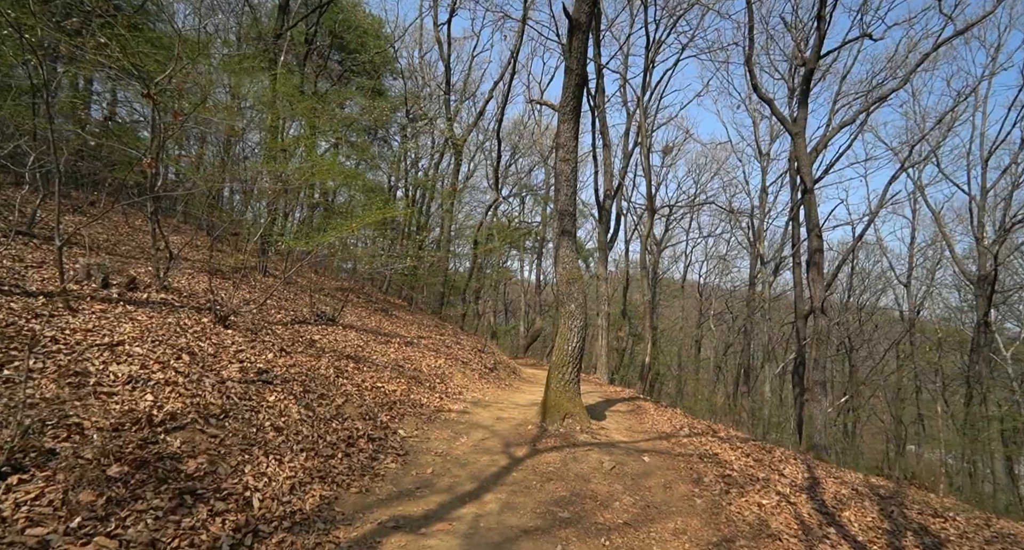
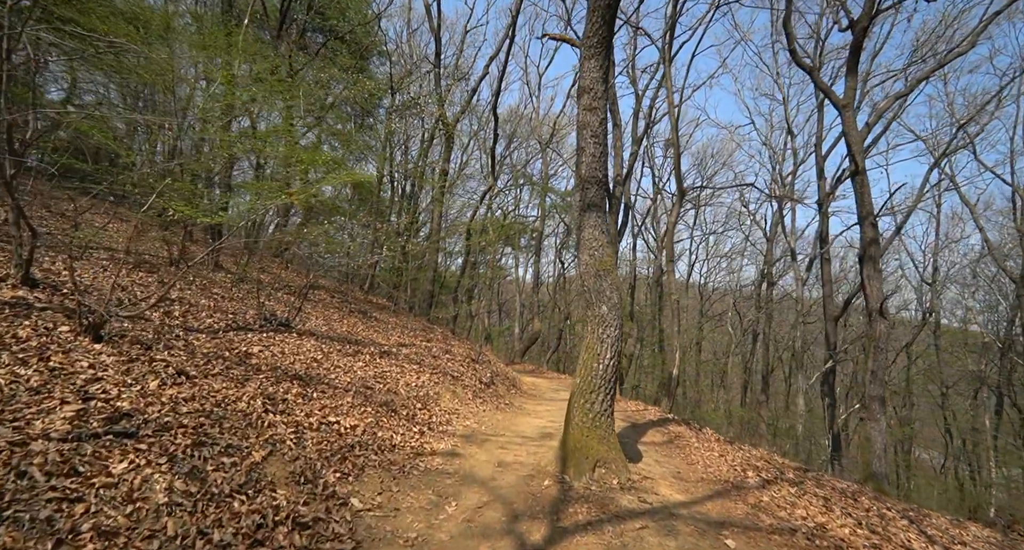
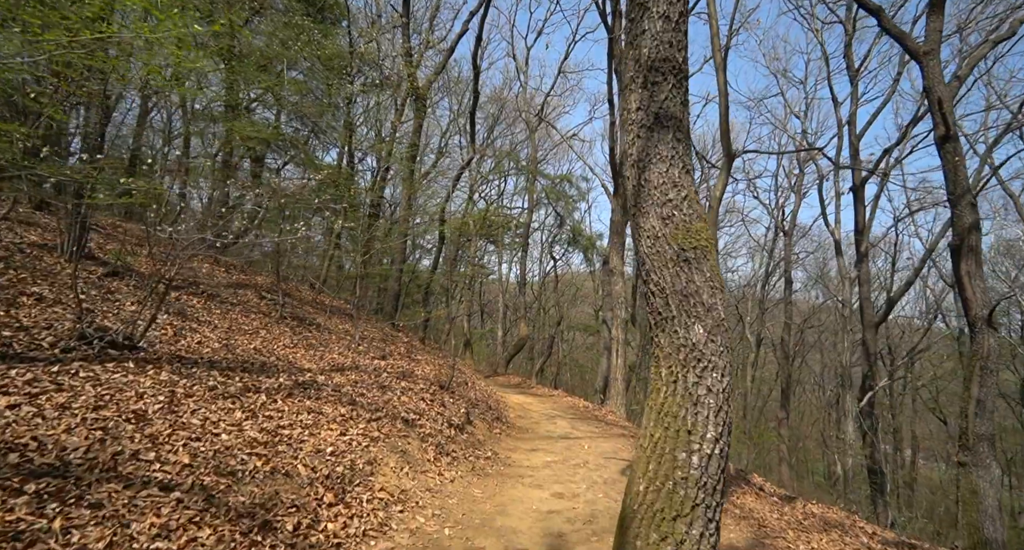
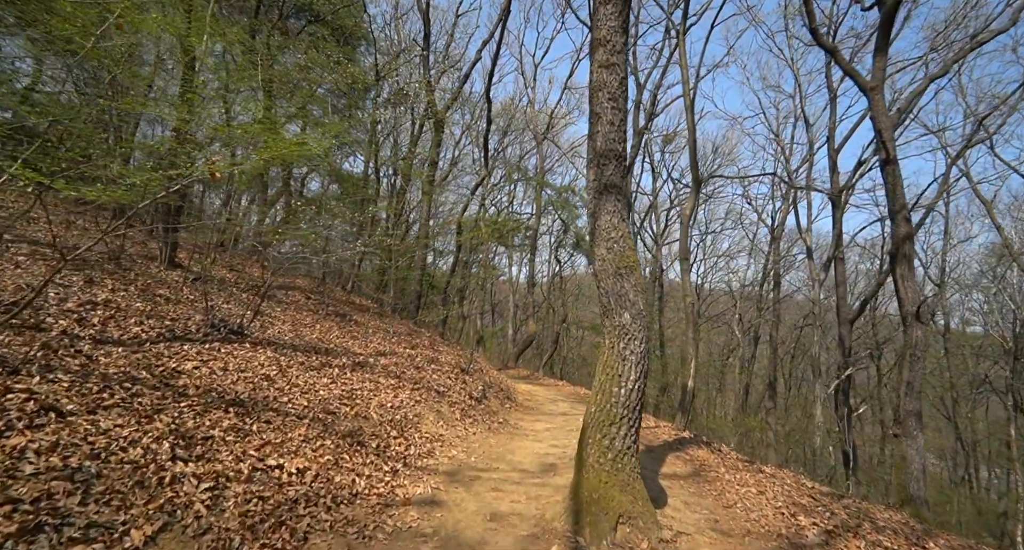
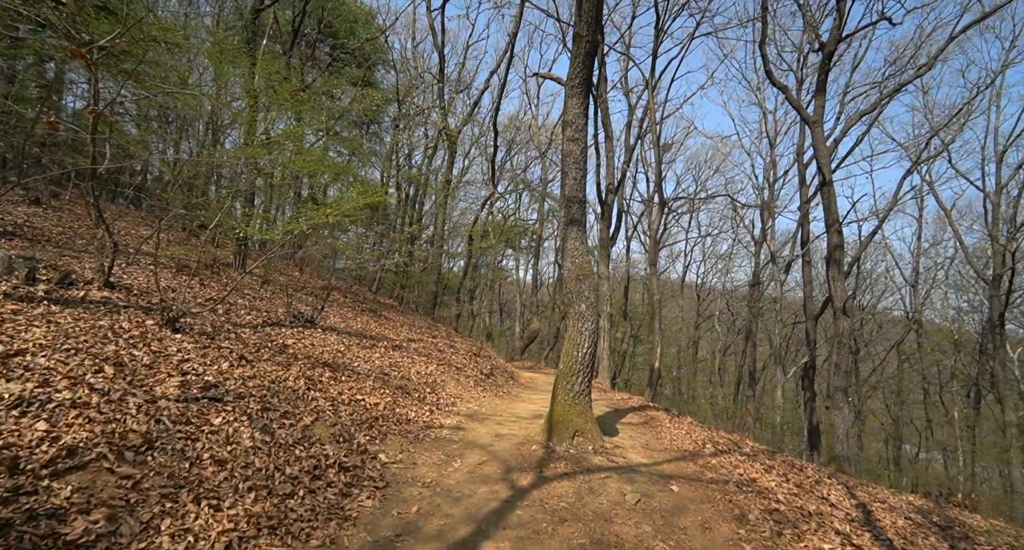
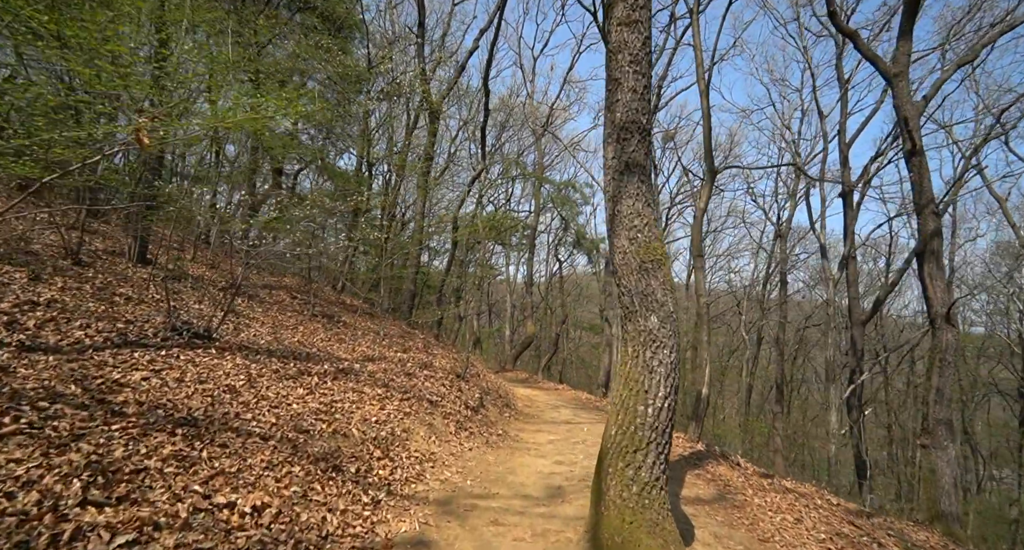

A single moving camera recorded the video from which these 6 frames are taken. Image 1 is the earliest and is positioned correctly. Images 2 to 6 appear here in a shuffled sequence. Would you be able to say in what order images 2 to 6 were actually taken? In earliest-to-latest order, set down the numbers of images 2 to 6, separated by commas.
5, 2, 4, 6, 3
